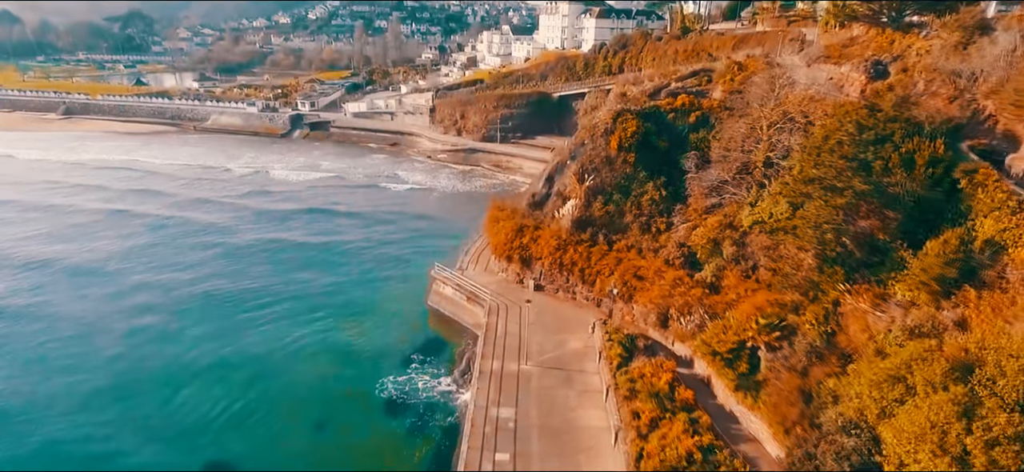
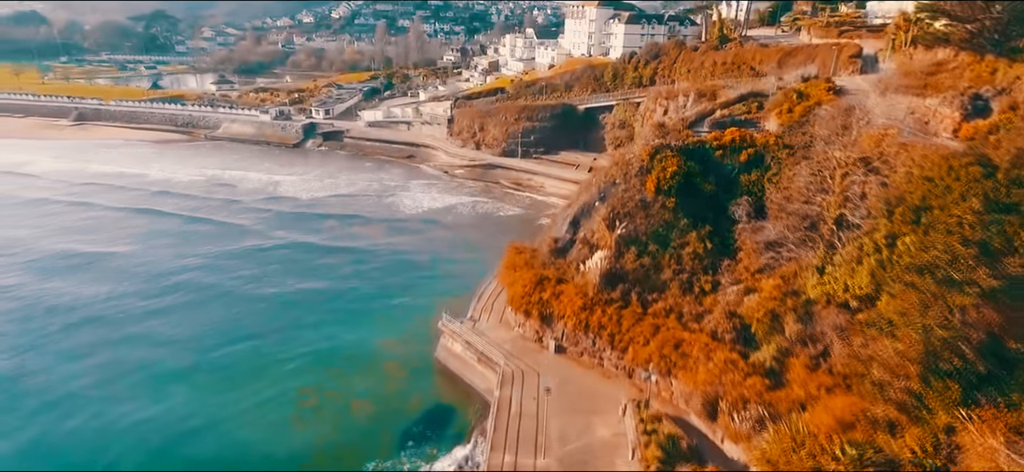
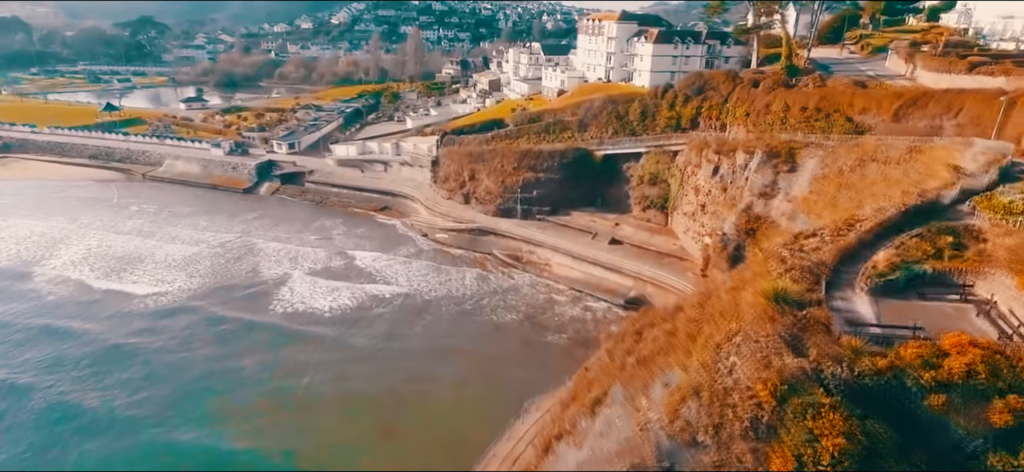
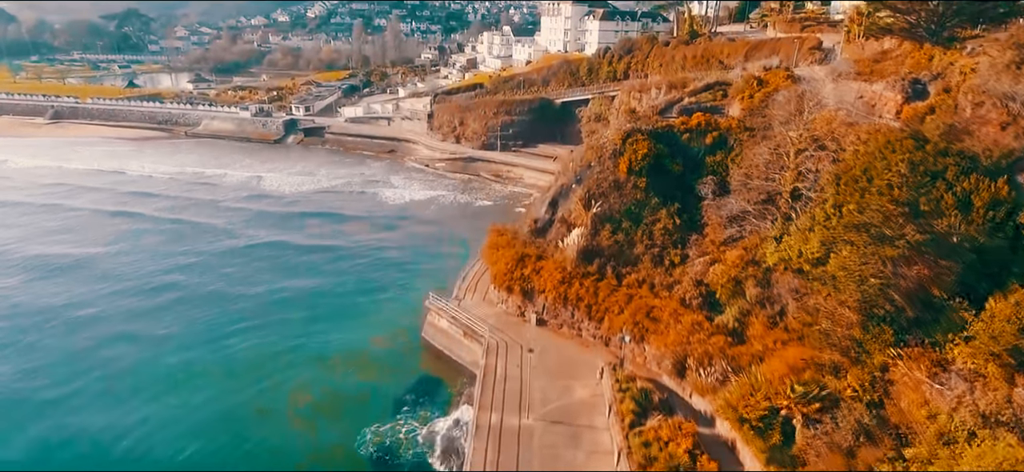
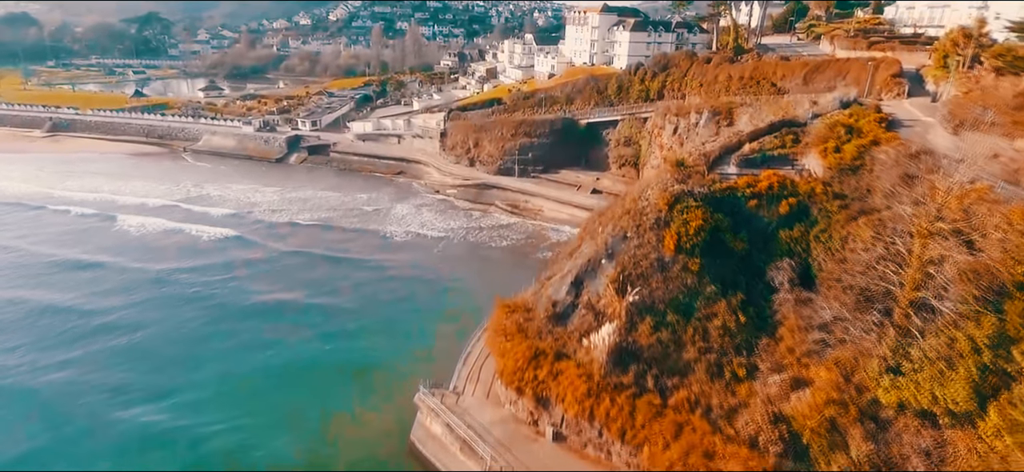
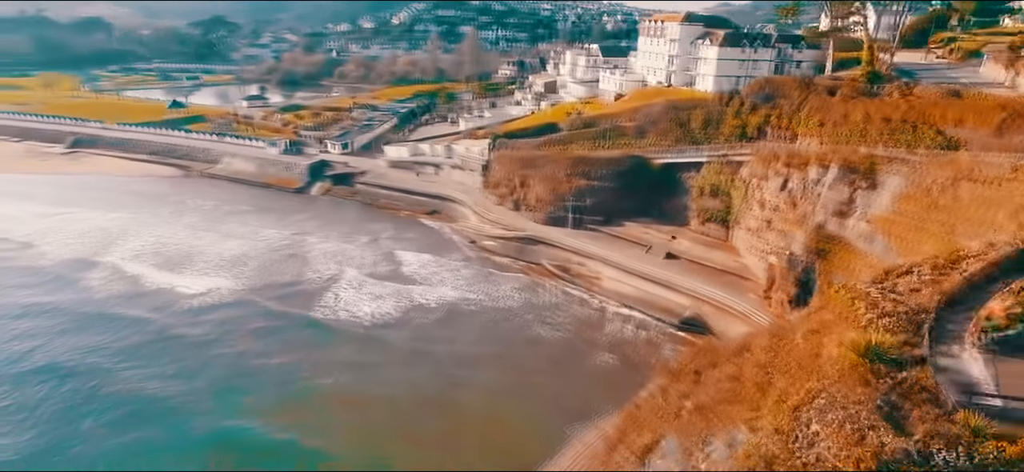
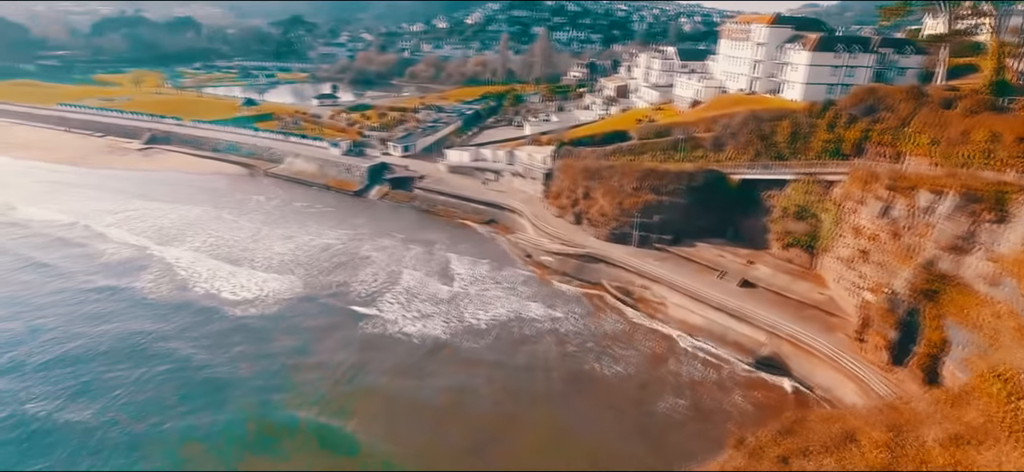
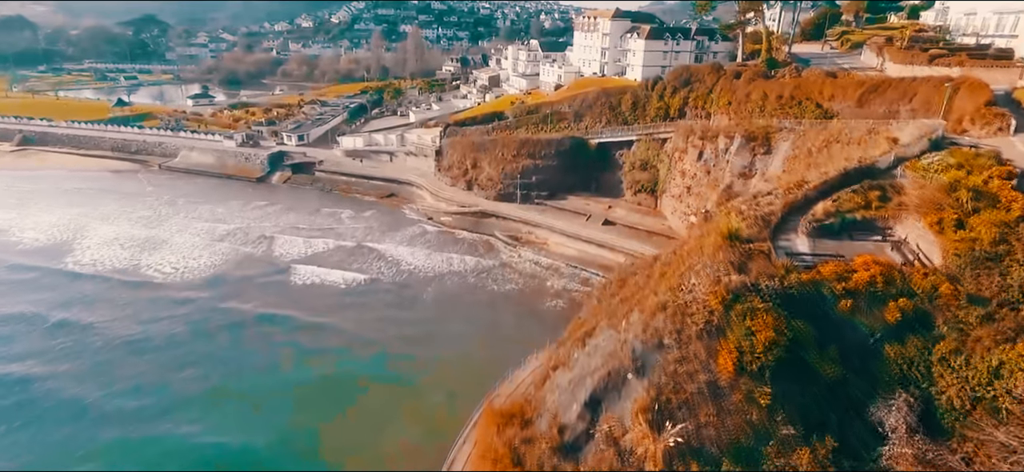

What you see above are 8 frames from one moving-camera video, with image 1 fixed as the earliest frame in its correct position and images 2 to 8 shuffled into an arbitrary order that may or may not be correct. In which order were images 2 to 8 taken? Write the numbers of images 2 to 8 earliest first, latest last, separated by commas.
4, 2, 5, 8, 3, 6, 7
